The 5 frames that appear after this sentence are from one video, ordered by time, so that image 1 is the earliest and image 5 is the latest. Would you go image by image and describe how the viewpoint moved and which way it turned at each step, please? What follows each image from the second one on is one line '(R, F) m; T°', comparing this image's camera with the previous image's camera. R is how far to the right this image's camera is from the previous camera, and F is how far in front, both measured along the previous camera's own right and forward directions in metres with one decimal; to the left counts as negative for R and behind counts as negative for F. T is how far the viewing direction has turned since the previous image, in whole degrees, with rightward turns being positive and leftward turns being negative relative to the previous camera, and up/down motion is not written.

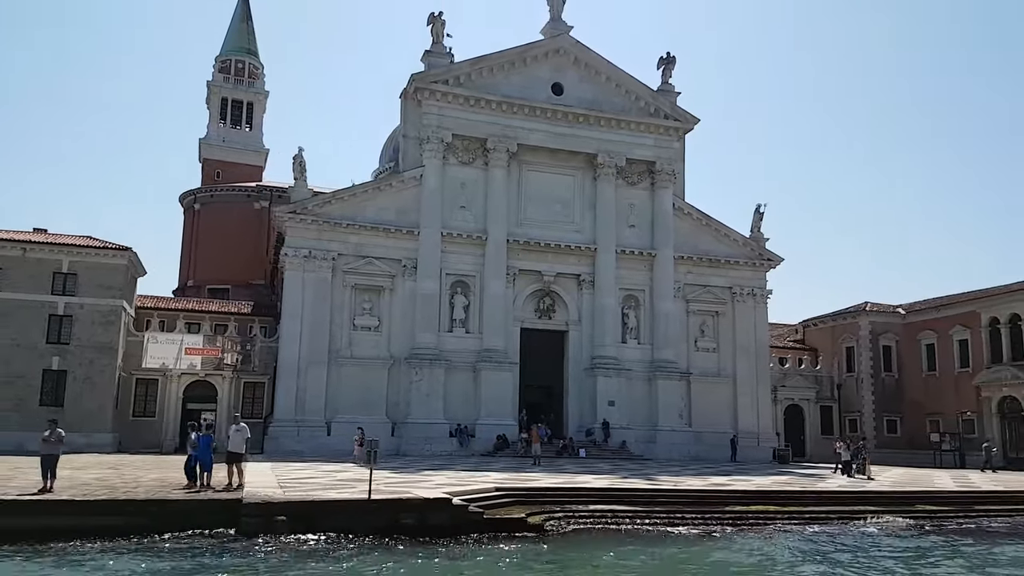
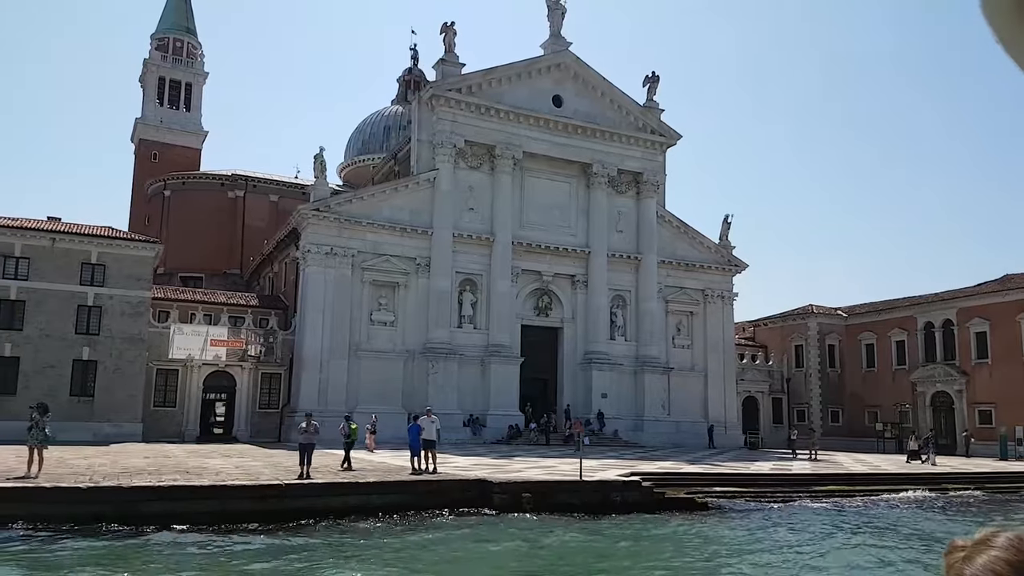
(-5.3, -1.9) m; +8°
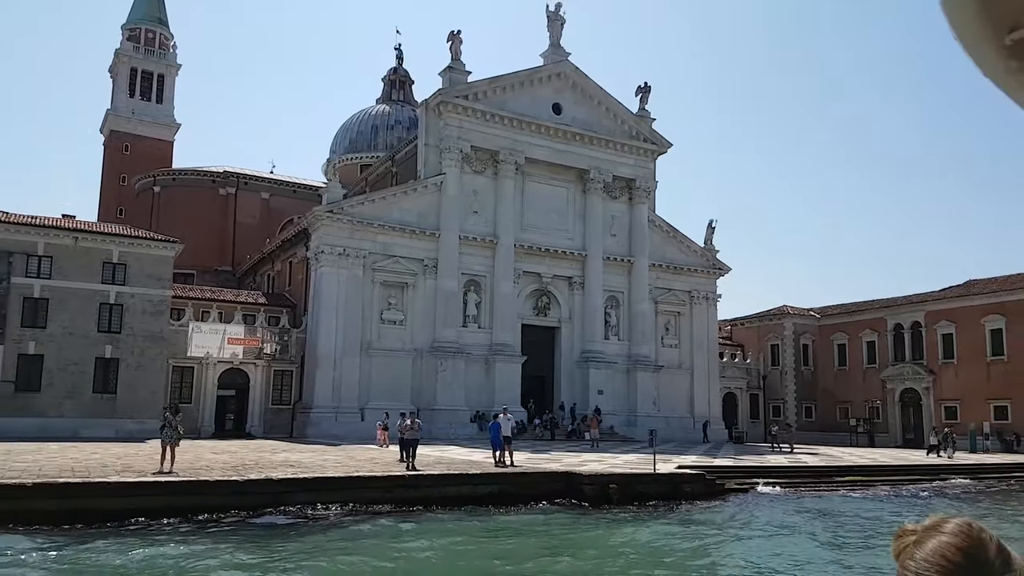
(-2.6, -1.3) m; +4°
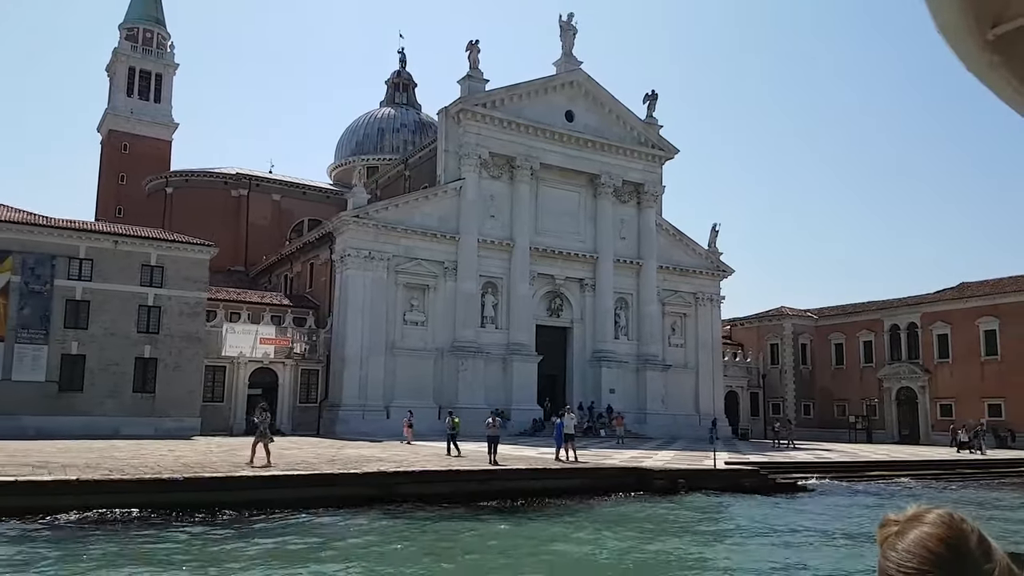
(-1.9, -1.3) m; +2°
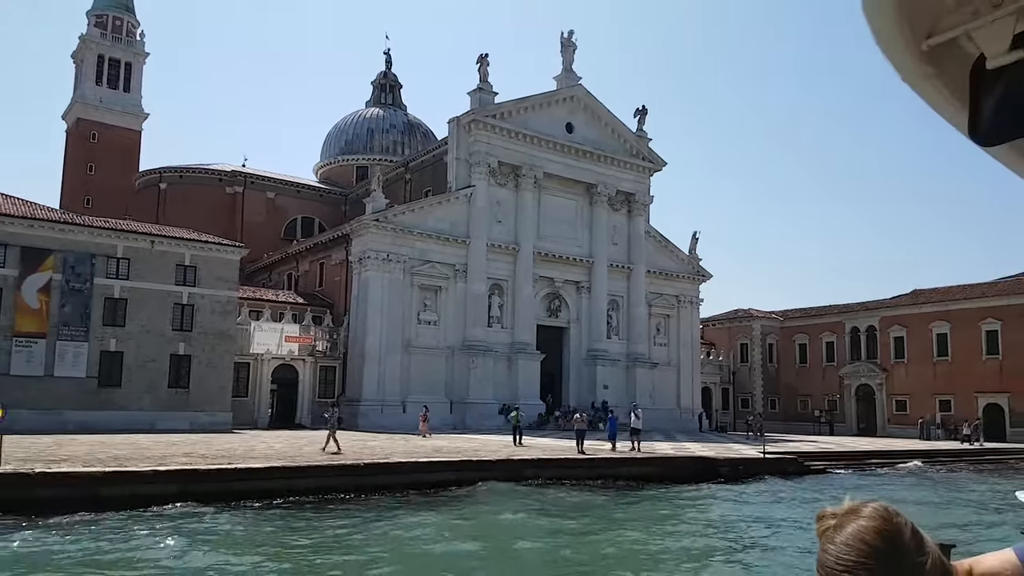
(-3.6, -2.0) m; +5°
